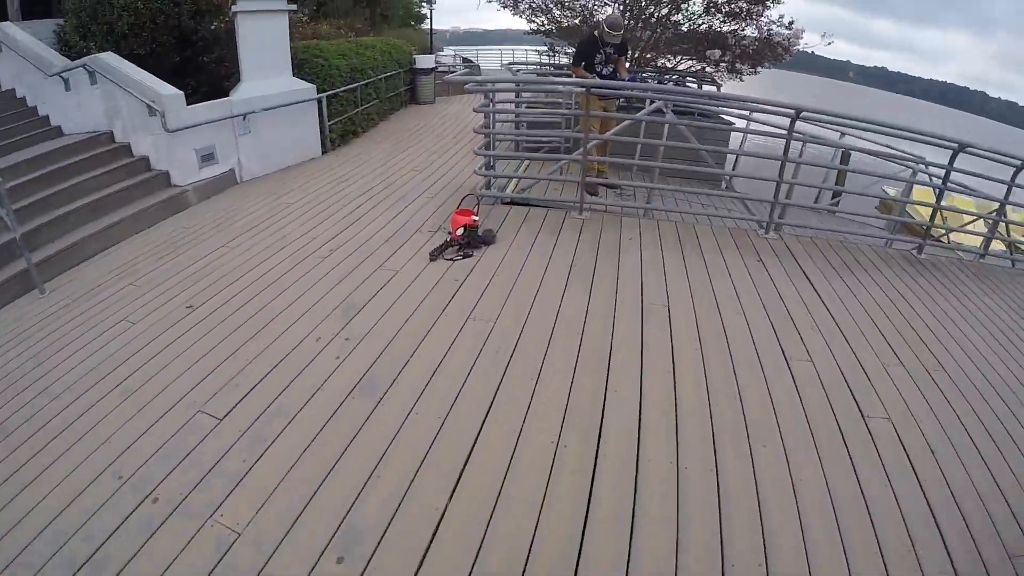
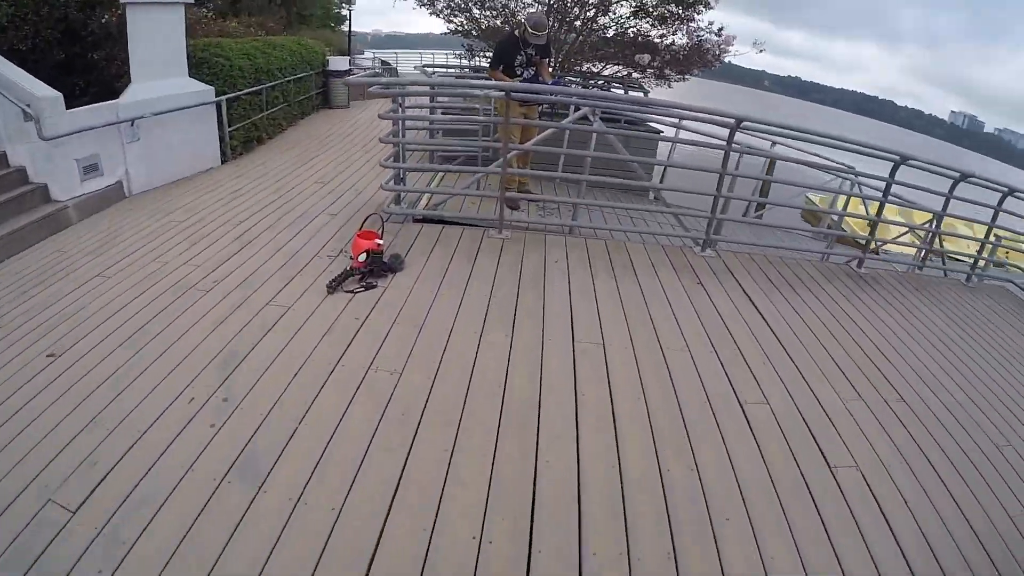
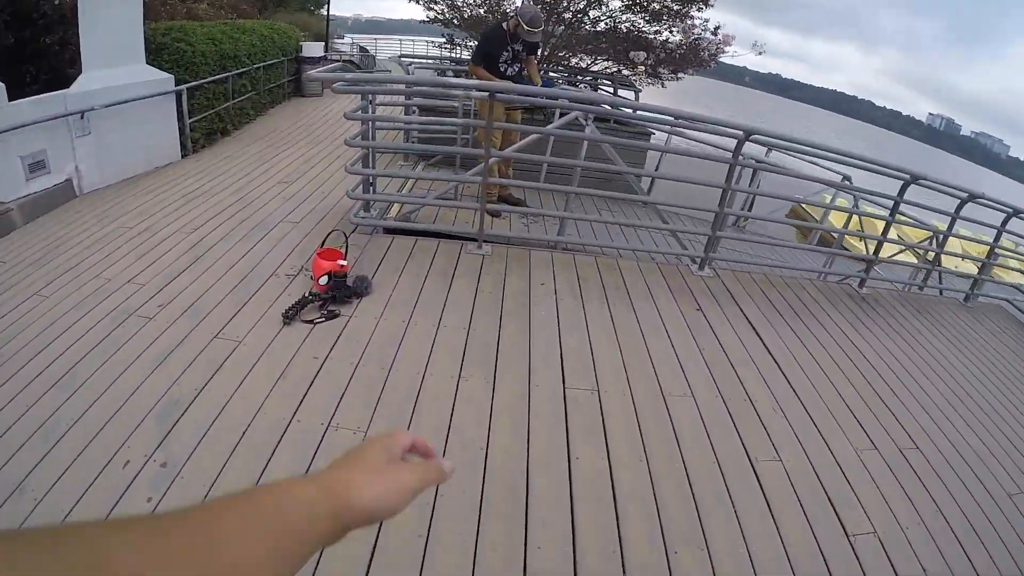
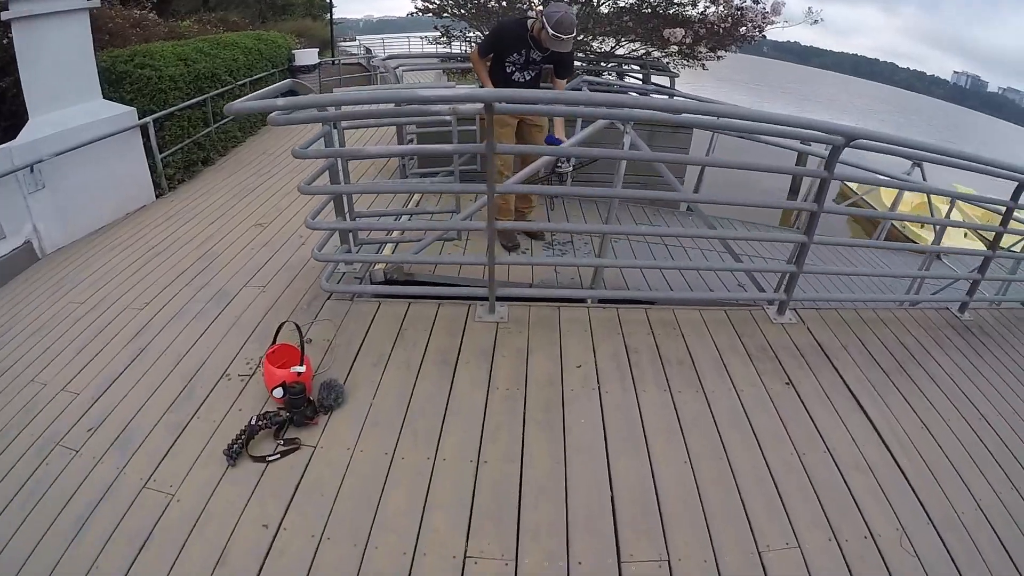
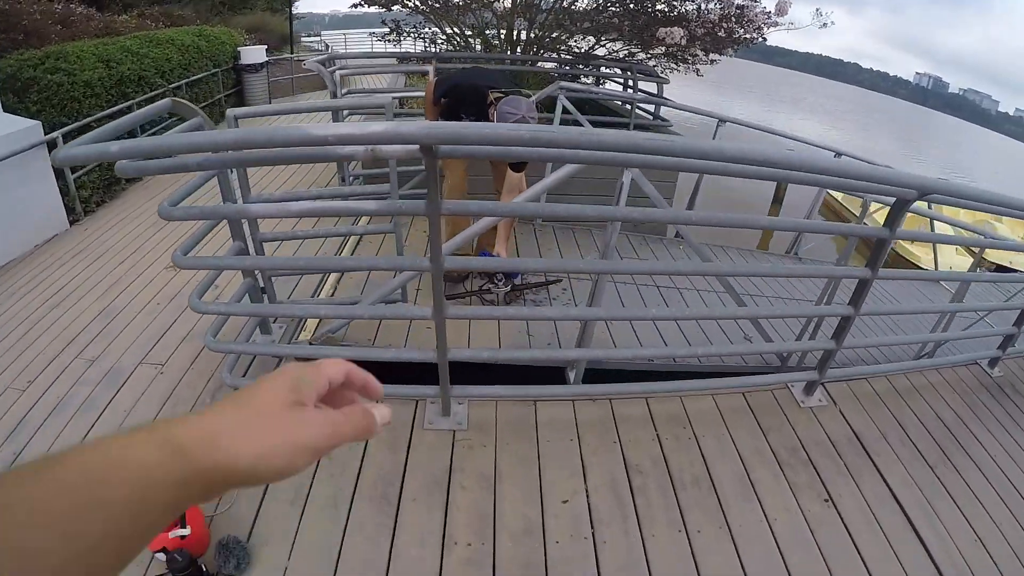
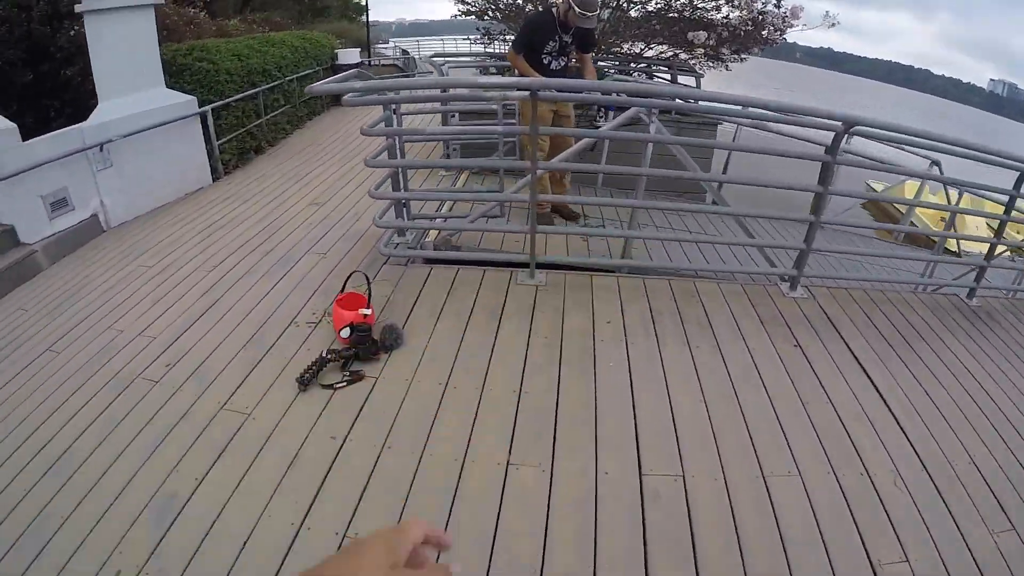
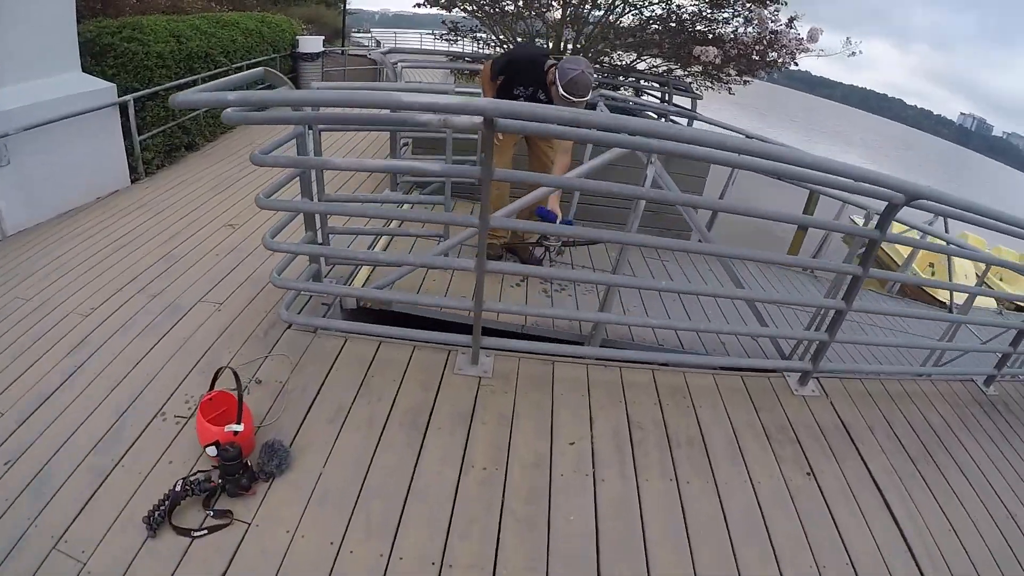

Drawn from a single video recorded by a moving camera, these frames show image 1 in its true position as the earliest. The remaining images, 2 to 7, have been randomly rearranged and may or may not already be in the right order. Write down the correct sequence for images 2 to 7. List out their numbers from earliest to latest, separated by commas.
2, 3, 6, 4, 7, 5
